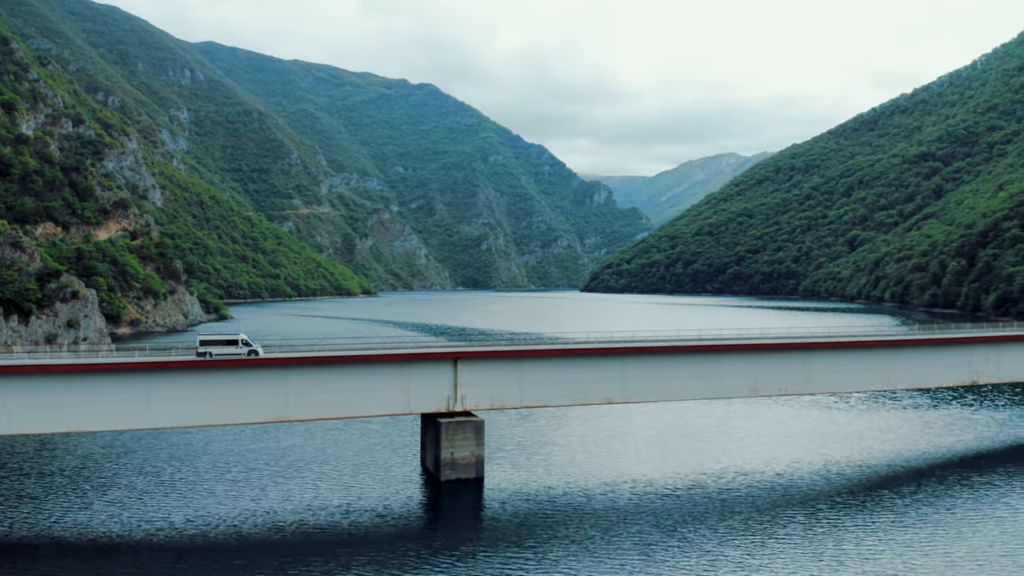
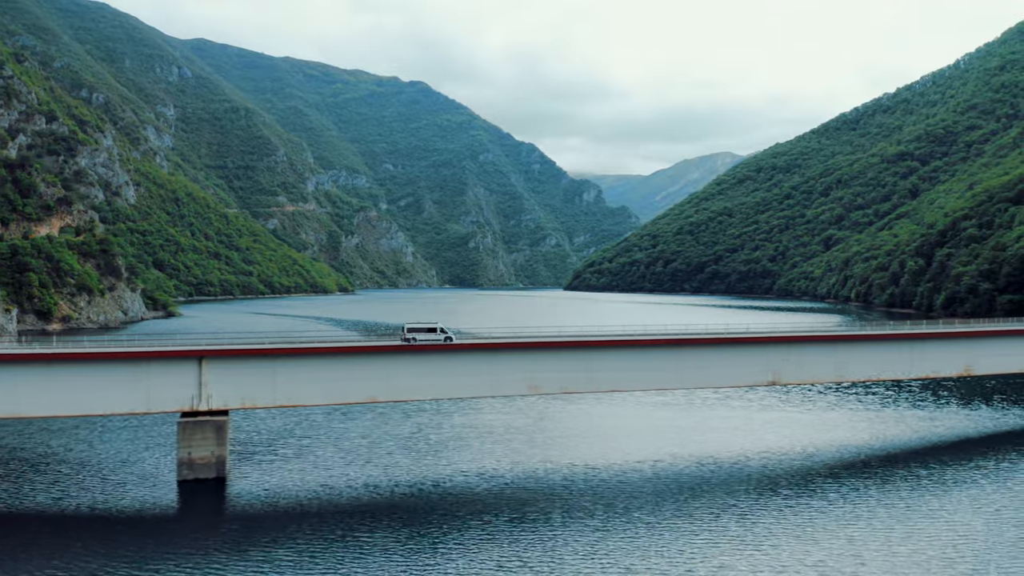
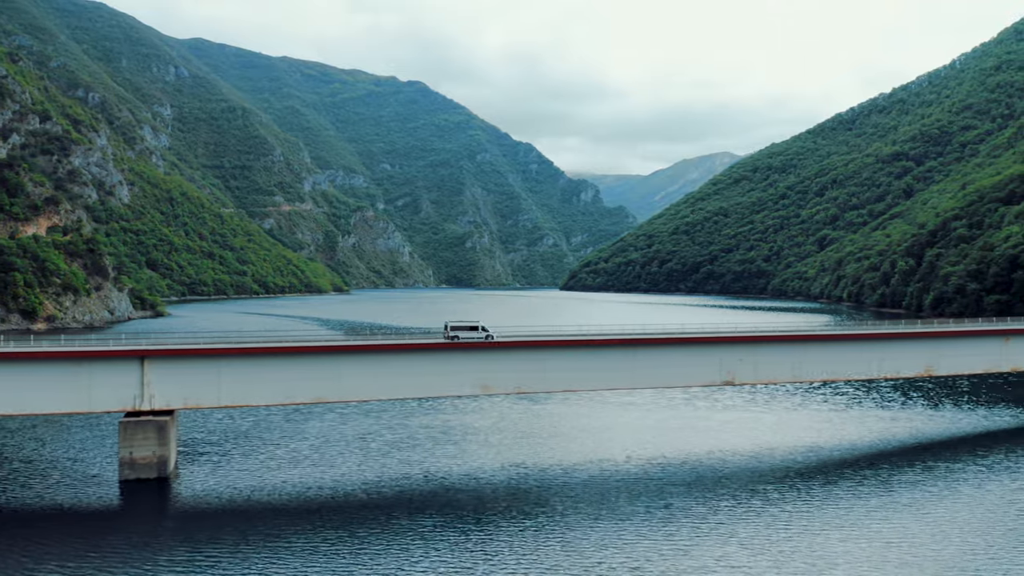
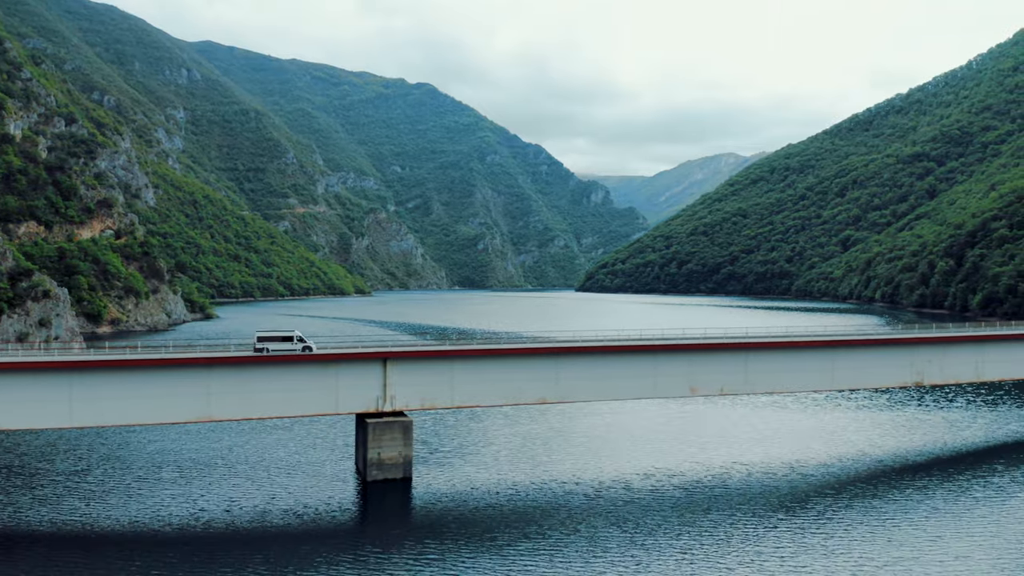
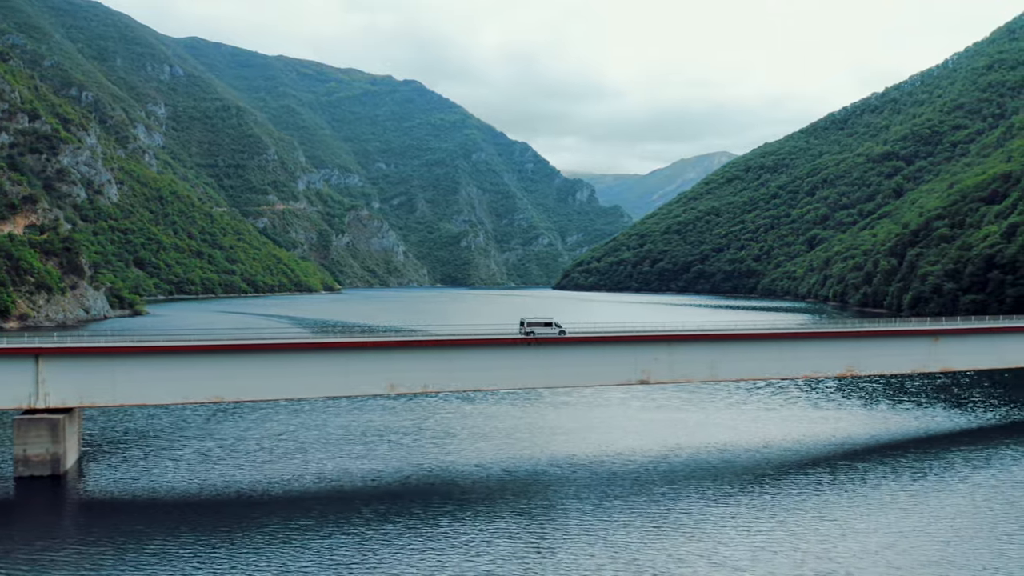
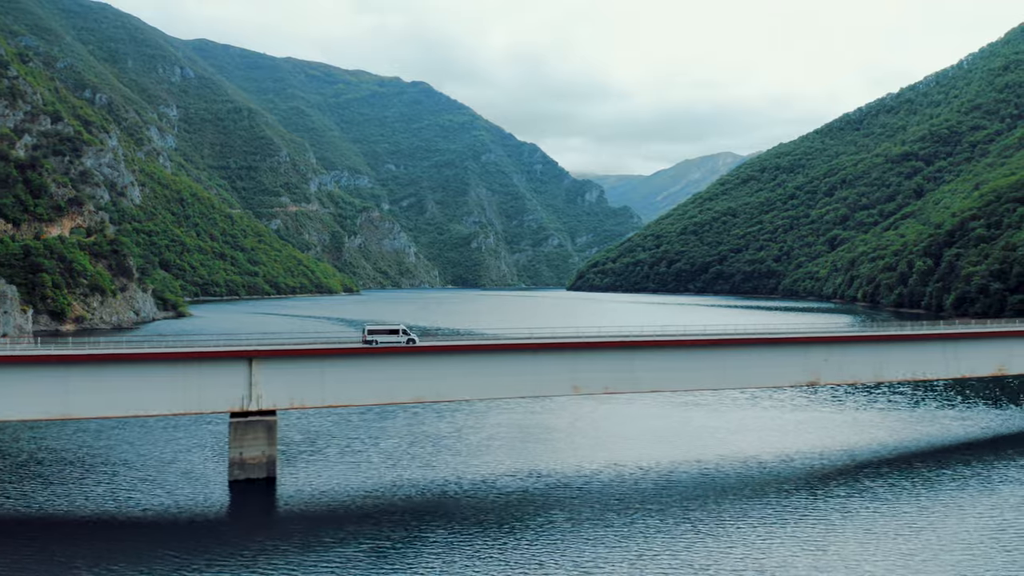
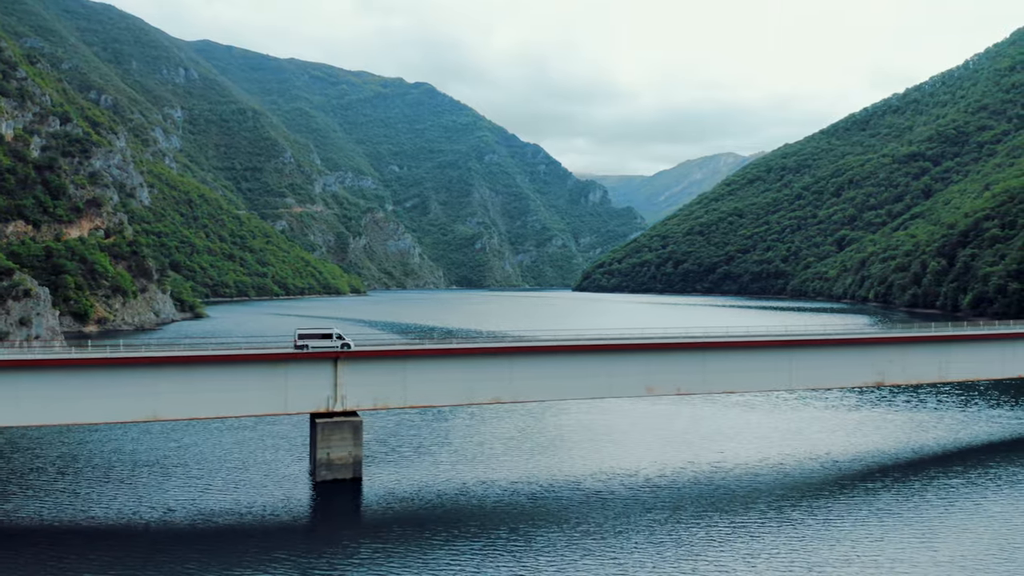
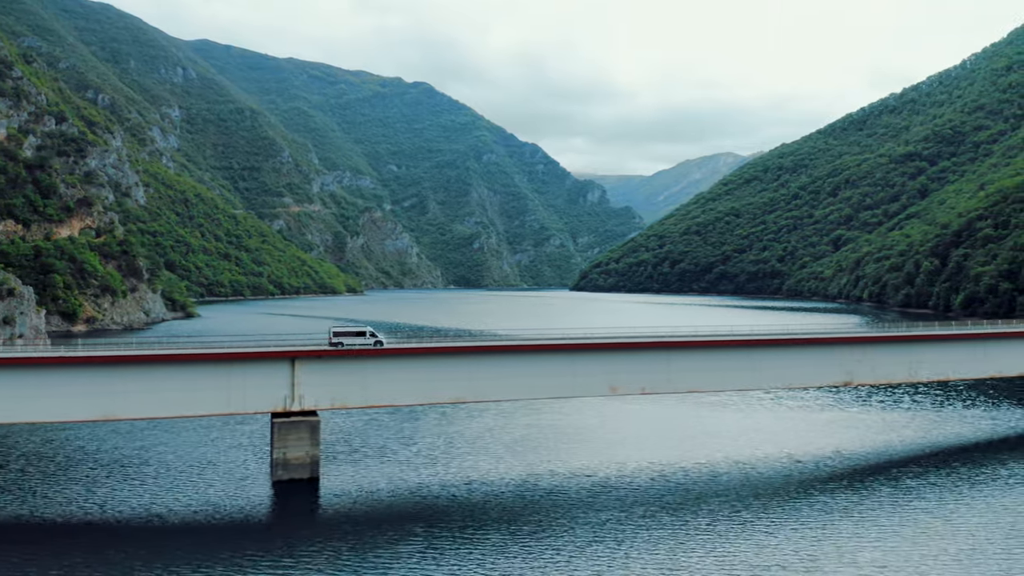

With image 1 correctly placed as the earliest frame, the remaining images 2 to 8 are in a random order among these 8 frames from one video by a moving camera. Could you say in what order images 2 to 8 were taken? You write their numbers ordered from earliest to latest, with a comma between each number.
4, 7, 8, 6, 2, 3, 5
